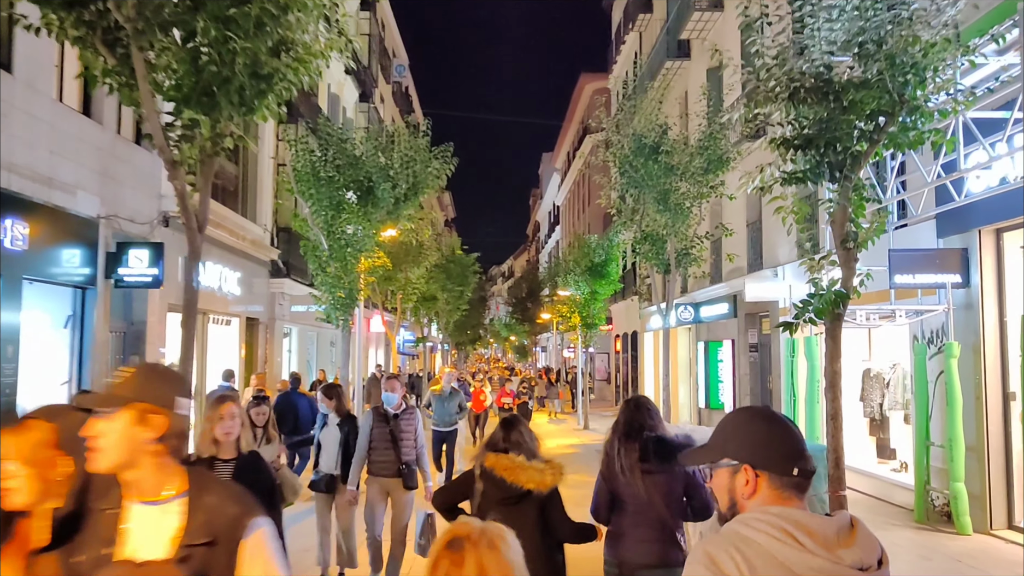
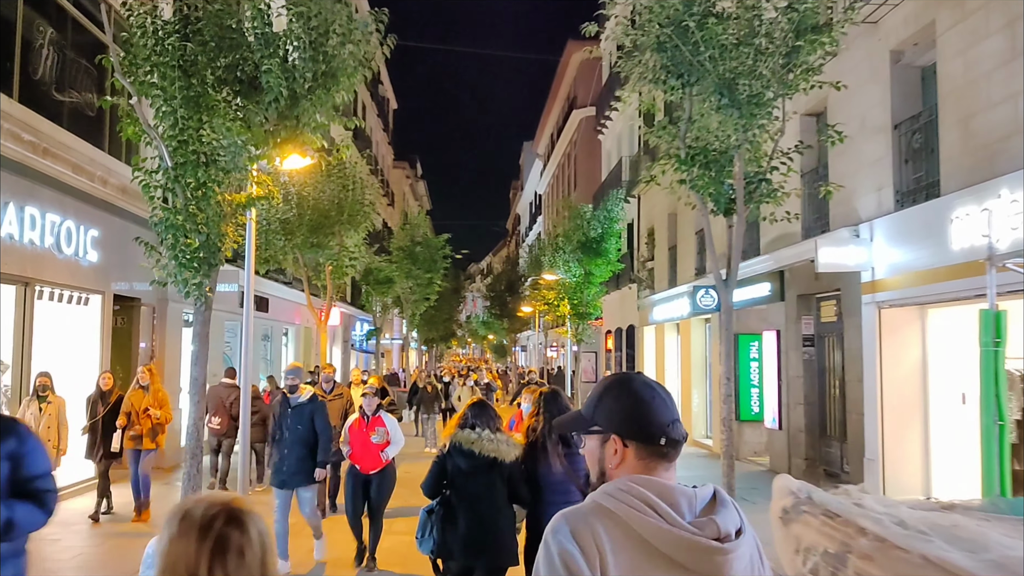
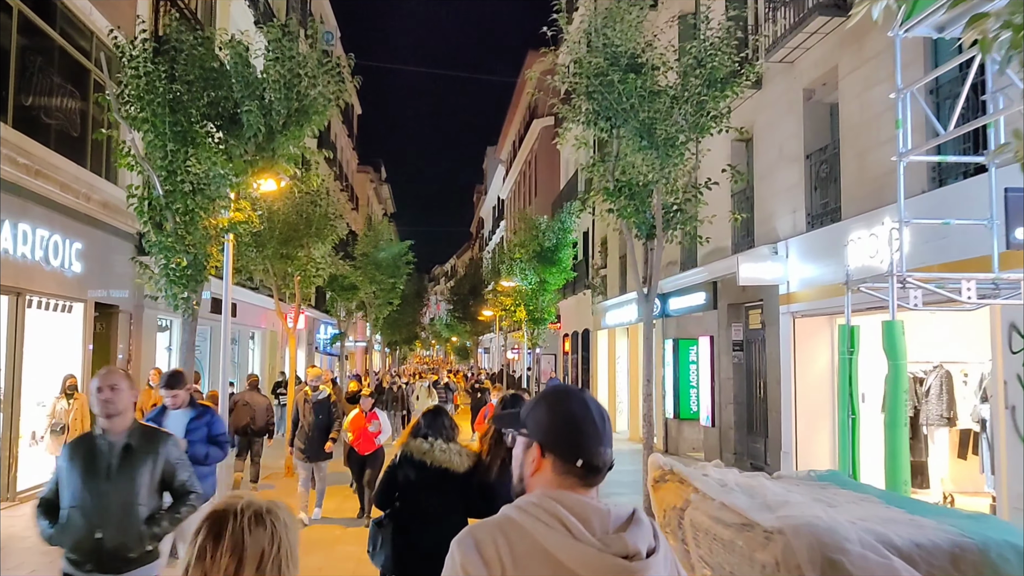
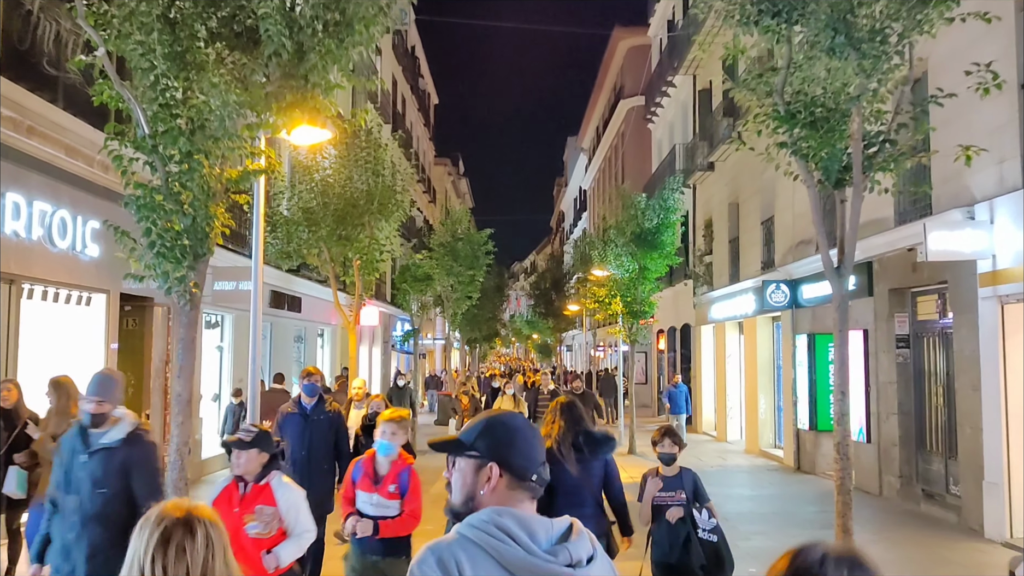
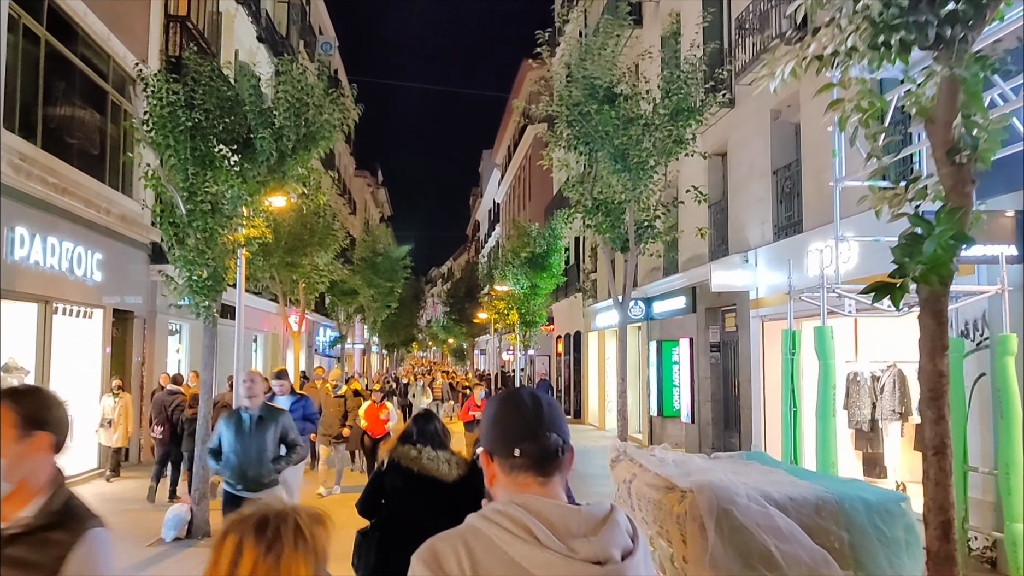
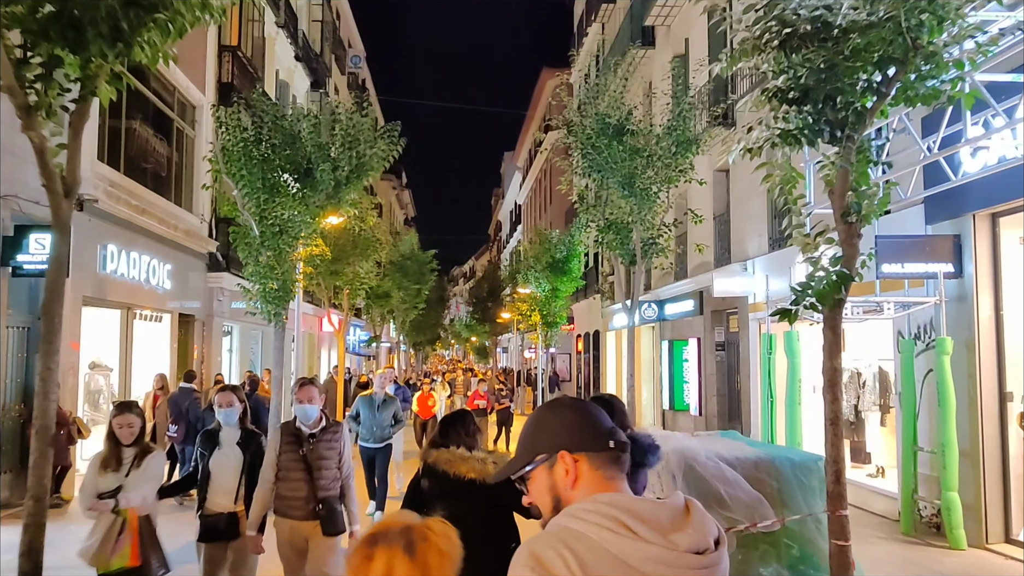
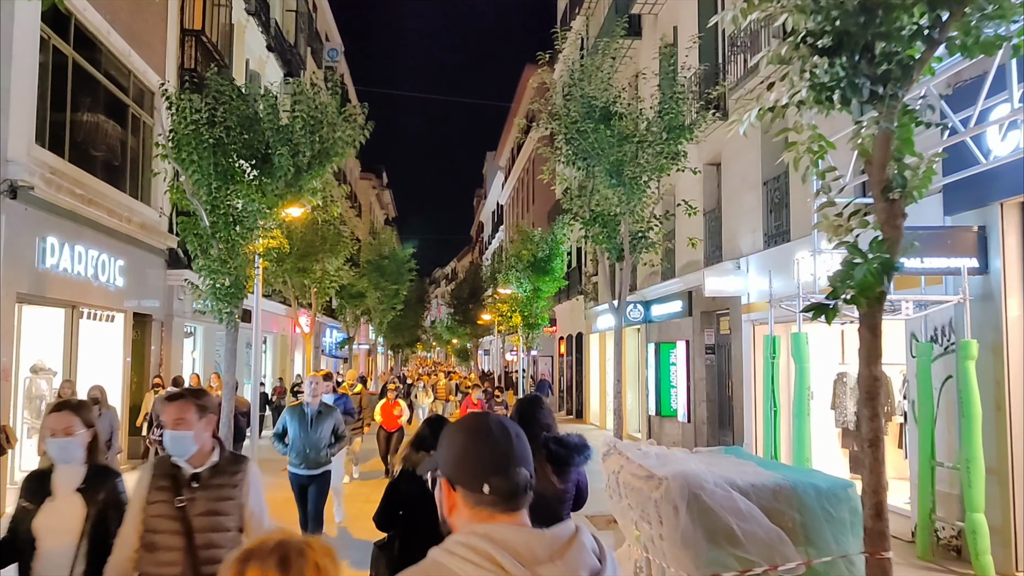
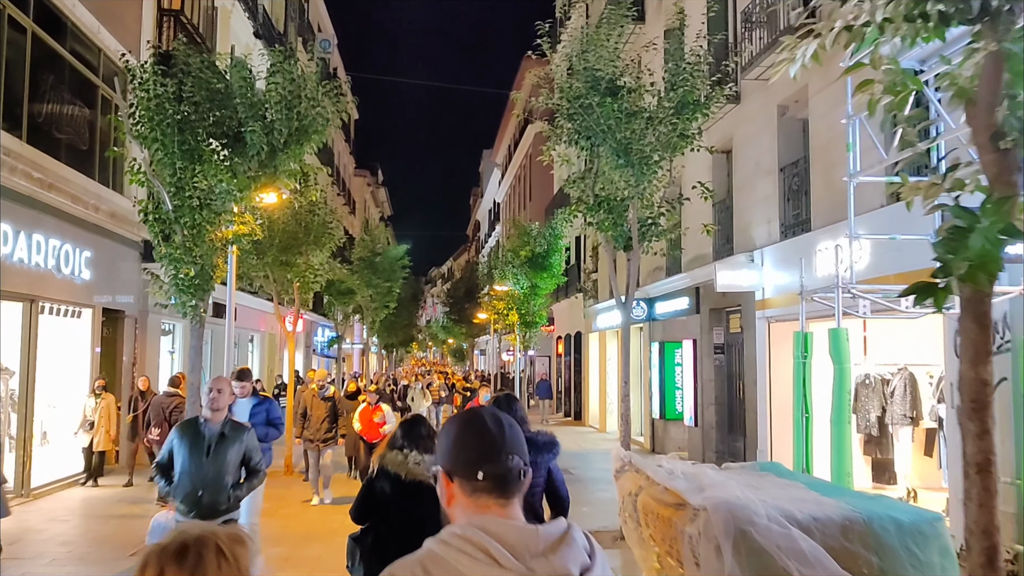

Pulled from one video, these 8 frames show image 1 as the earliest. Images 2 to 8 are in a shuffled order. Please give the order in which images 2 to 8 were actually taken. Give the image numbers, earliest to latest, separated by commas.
6, 7, 5, 8, 3, 2, 4
